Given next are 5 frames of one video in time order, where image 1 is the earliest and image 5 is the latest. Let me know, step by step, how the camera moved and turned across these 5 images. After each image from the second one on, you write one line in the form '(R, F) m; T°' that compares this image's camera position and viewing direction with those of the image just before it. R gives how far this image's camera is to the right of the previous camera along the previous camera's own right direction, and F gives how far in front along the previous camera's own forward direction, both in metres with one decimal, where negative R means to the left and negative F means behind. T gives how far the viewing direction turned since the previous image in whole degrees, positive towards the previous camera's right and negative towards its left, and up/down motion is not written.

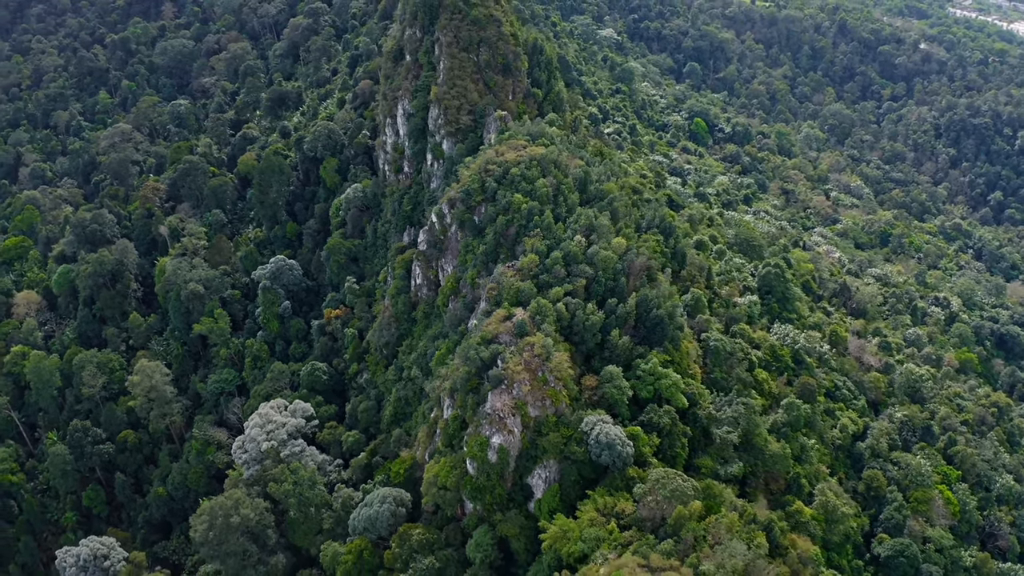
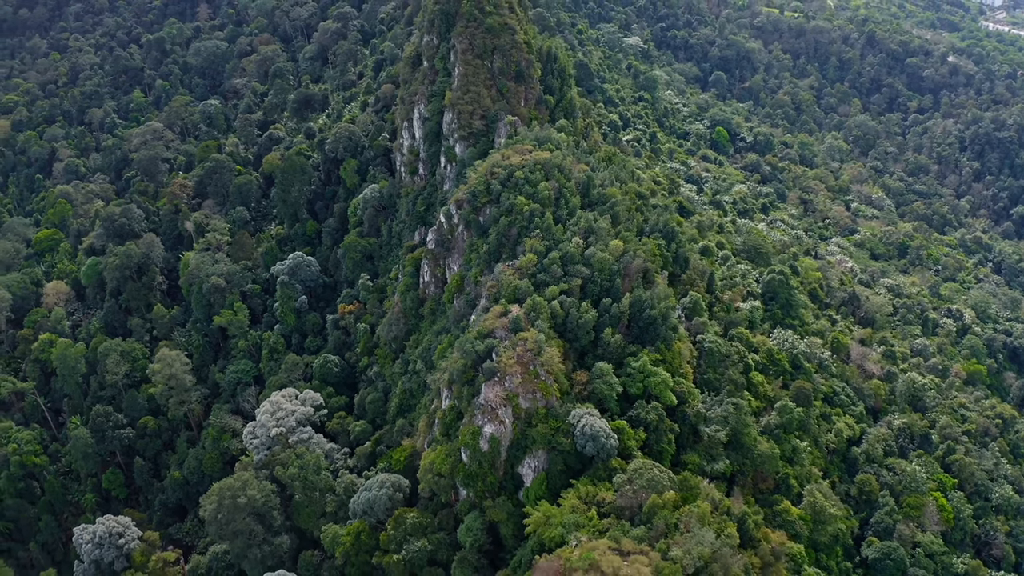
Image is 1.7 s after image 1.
(+1.2, -1.3) m; -2°
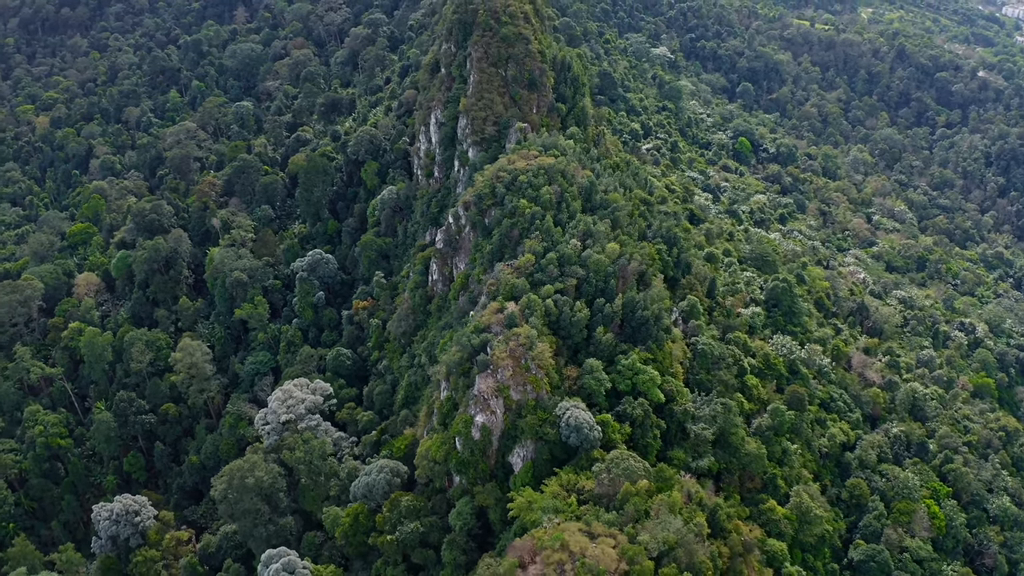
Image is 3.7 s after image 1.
(+1.4, -1.6) m; -2°
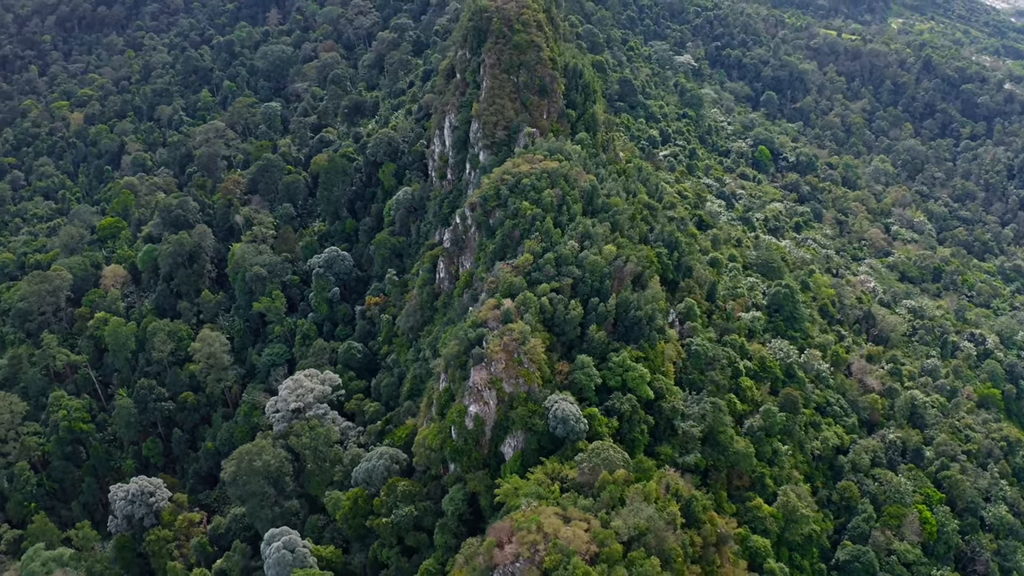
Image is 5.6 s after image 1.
(+1.3, -1.5) m; -2°
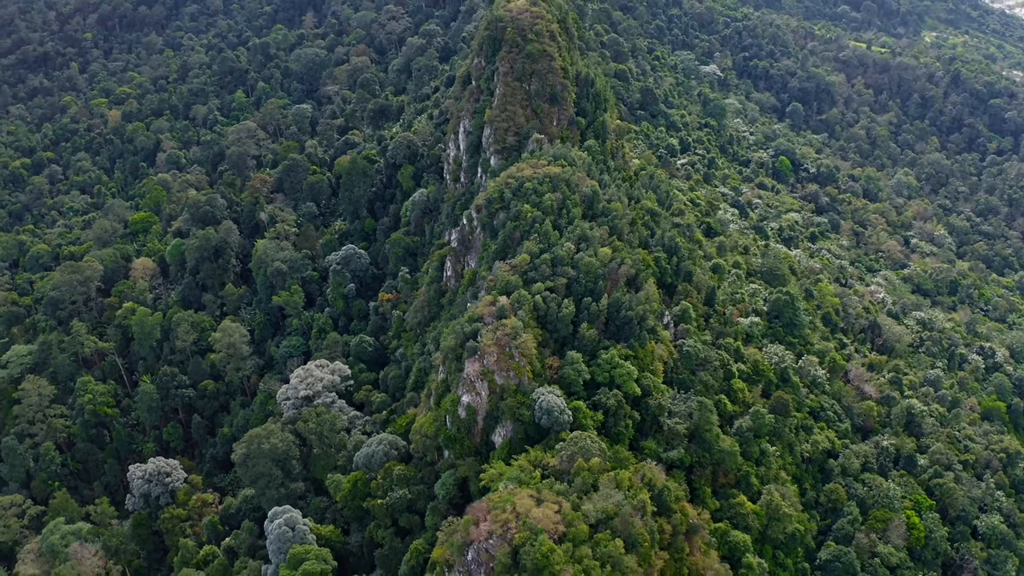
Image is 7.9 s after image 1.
(+1.6, -1.8) m; -2°
